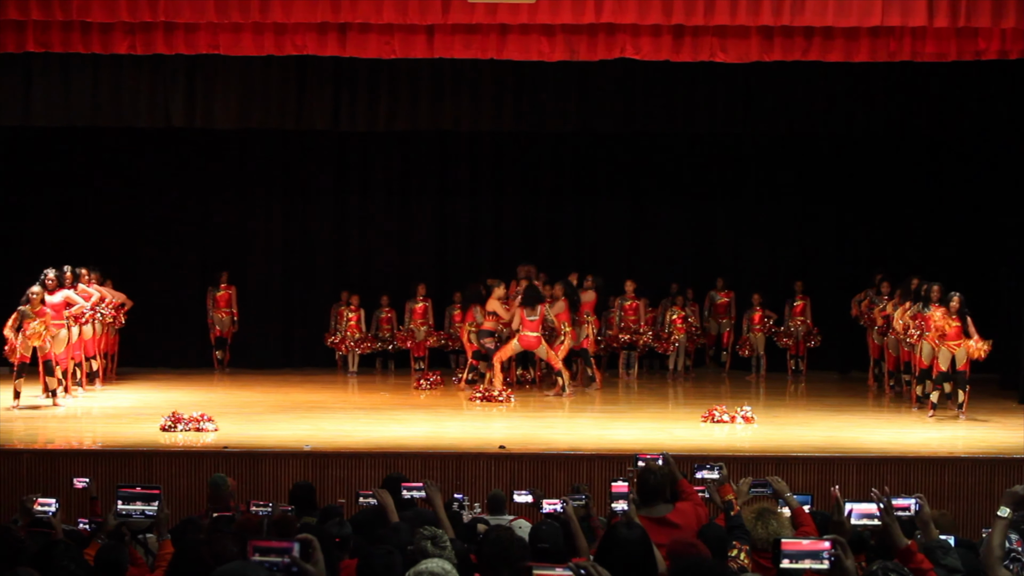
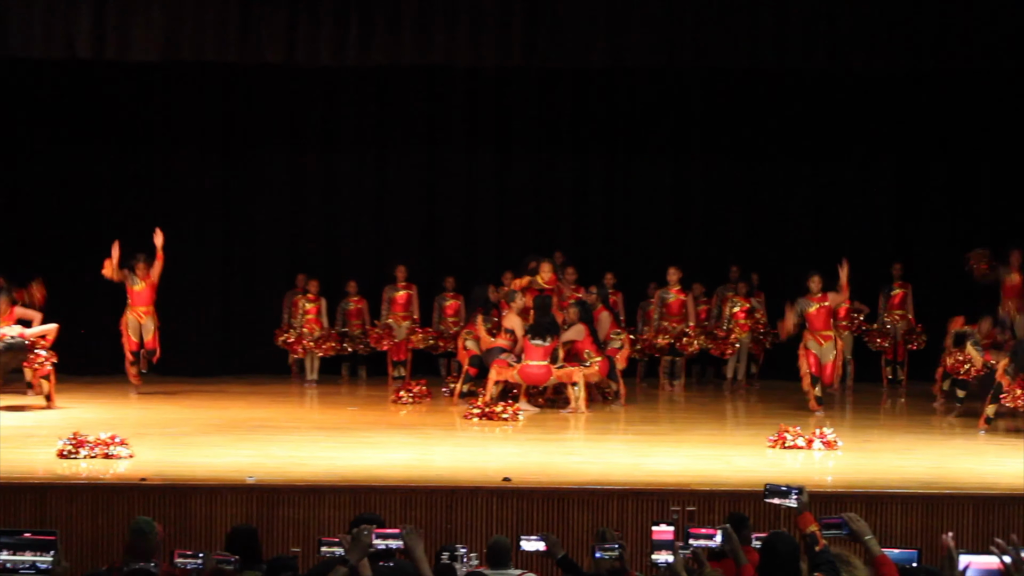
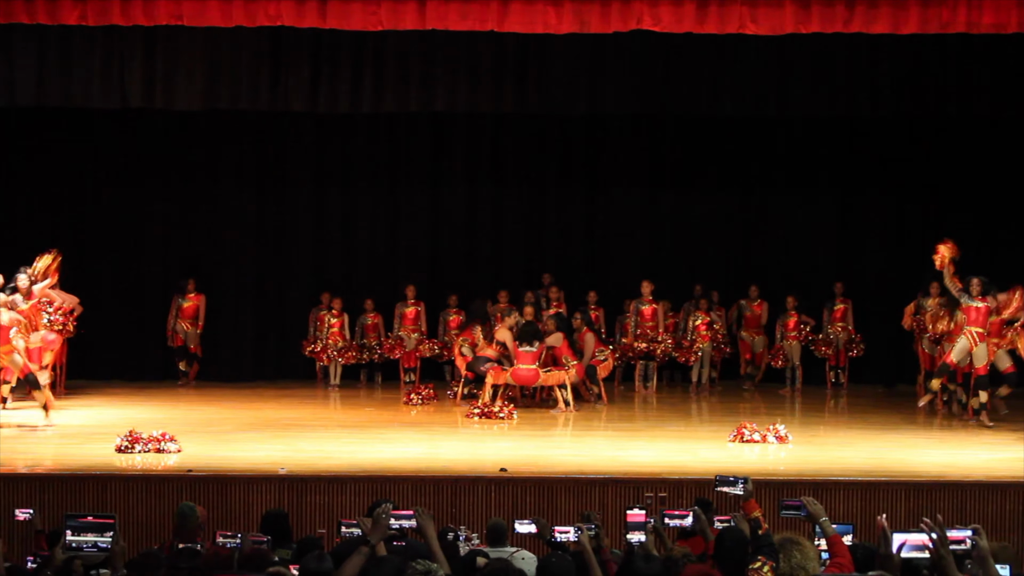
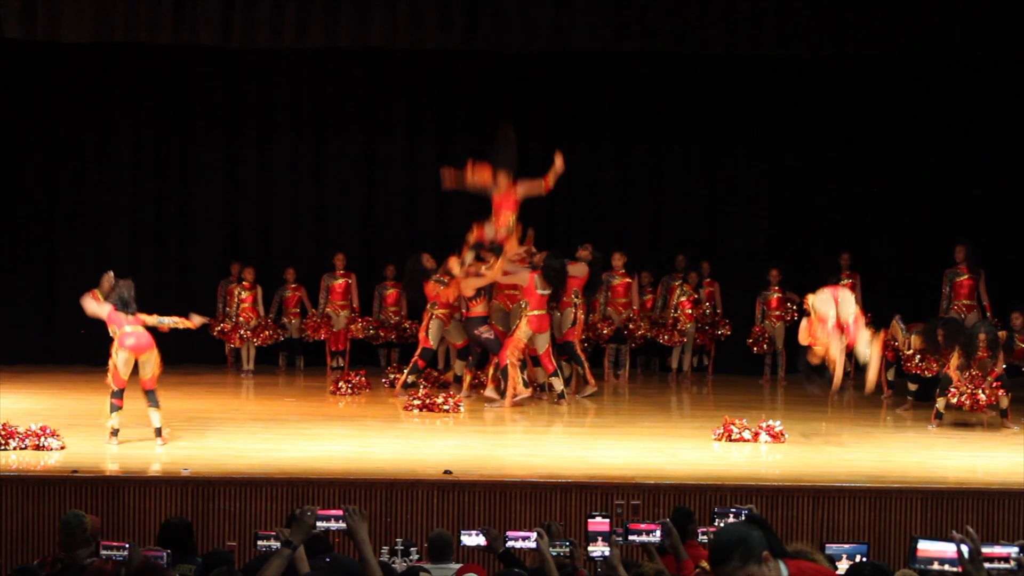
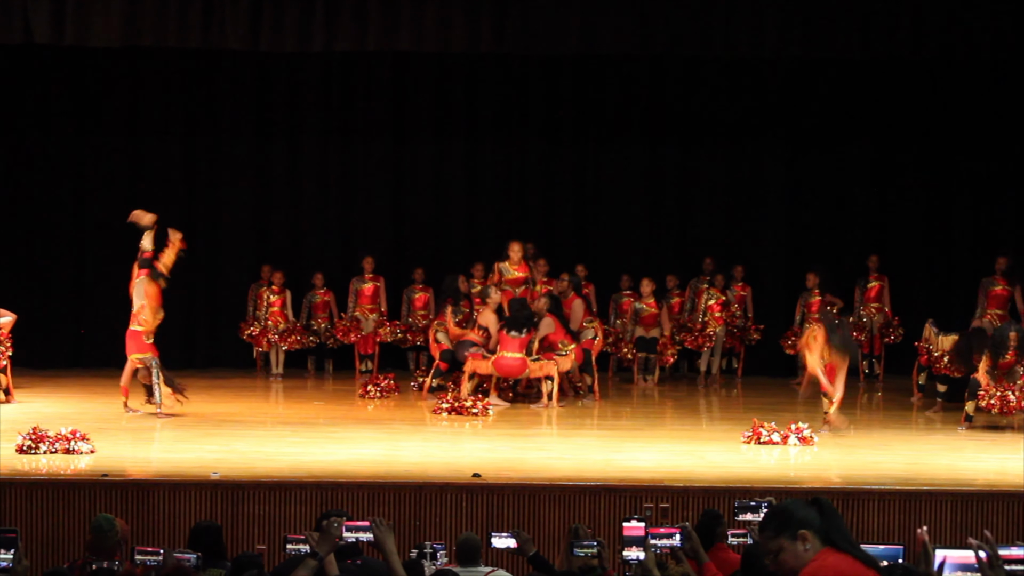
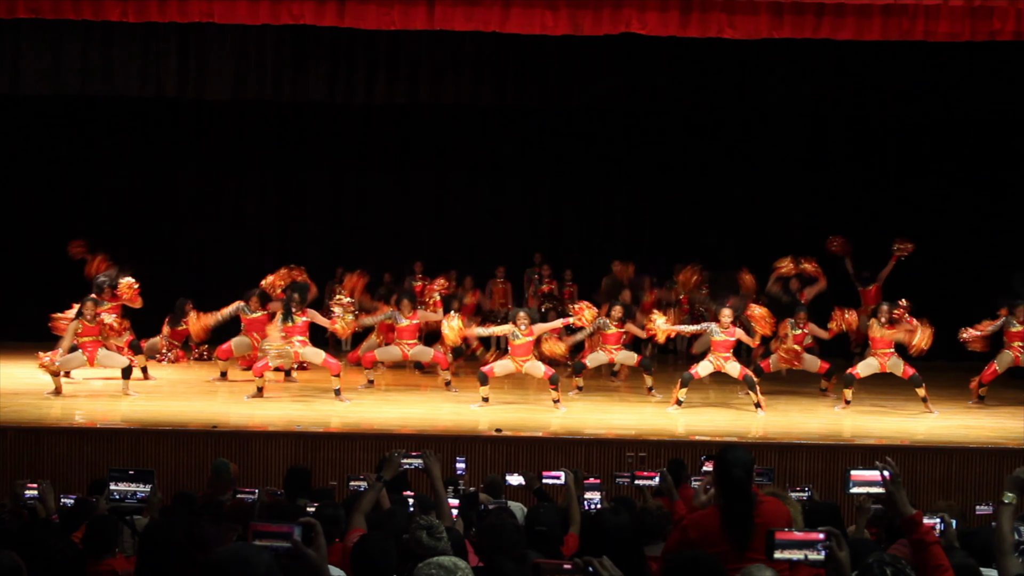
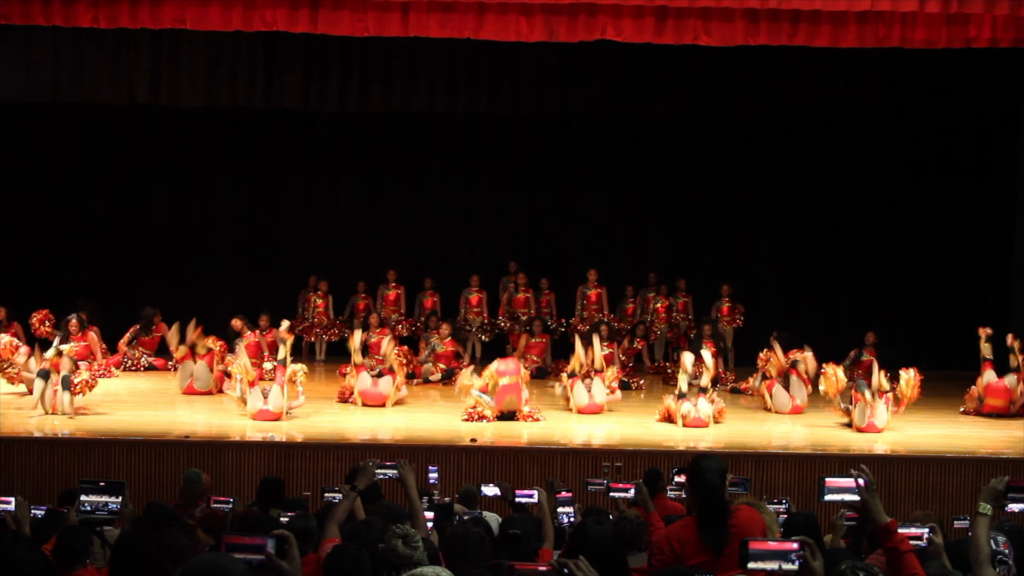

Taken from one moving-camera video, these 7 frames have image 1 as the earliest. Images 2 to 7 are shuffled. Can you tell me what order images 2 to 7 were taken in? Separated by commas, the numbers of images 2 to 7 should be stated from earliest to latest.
3, 2, 5, 4, 6, 7
